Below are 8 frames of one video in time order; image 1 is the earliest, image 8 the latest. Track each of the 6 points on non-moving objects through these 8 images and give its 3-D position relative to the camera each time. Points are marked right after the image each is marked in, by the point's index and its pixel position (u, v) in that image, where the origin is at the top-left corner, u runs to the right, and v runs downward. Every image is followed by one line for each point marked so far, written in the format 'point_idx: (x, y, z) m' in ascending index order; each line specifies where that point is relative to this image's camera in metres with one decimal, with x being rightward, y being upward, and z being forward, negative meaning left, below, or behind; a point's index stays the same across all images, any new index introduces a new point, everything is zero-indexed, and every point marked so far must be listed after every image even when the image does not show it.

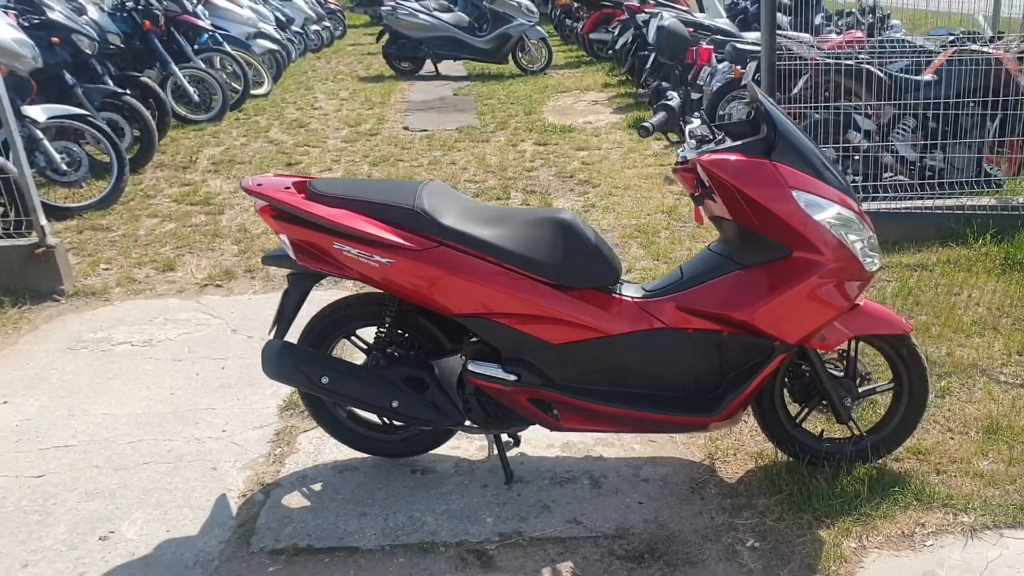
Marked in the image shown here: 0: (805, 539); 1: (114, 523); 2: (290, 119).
0: (+0.9, -0.7, +3.0) m
1: (-1.1, -0.7, +3.0) m
2: (-2.0, +1.5, +9.3) m
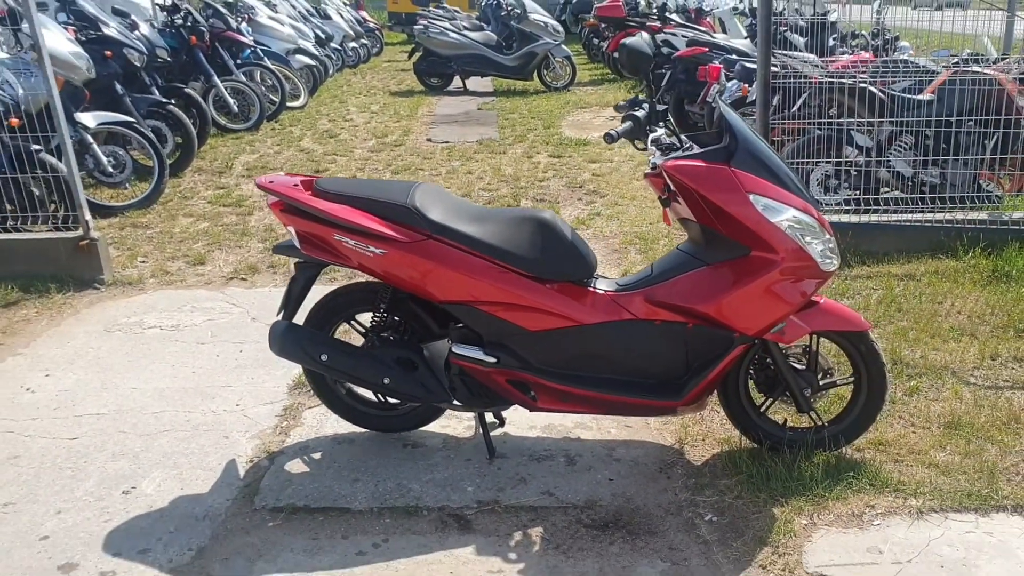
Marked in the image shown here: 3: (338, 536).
0: (+0.8, -0.7, +3.3) m
1: (-1.2, -0.6, +3.3) m
2: (-1.8, +1.5, +9.7) m
3: (-0.5, -0.8, +3.1) m
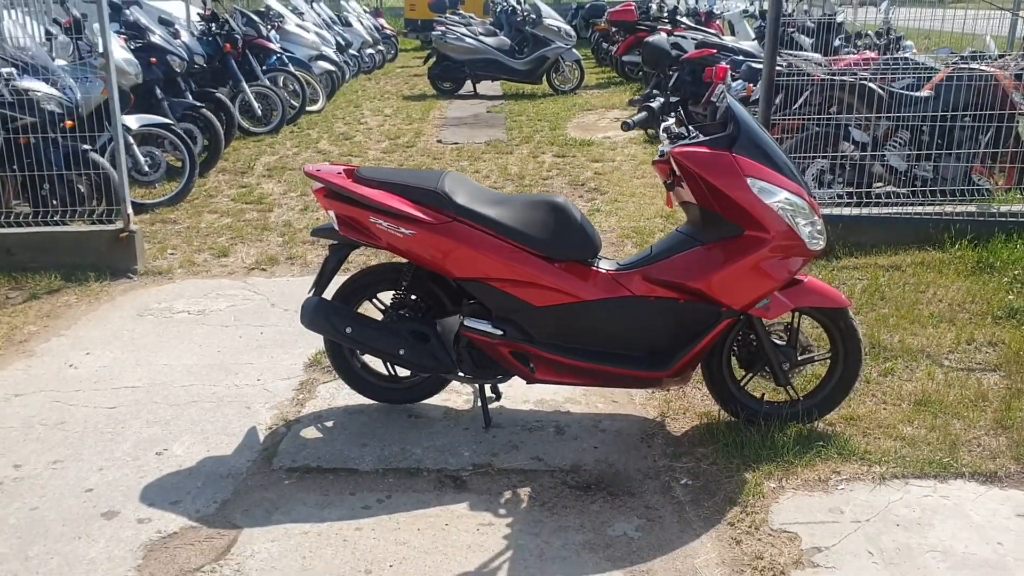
0: (+0.8, -0.7, +3.6) m
1: (-1.3, -0.6, +3.7) m
2: (-1.7, +1.5, +10.1) m
3: (-0.6, -0.7, +3.5) m
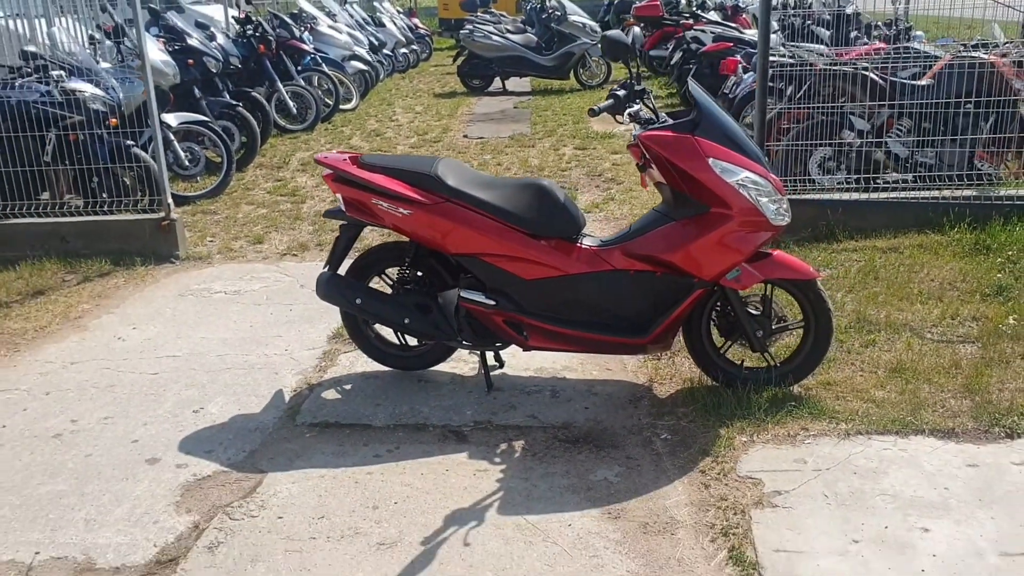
0: (+0.8, -0.6, +4.0) m
1: (-1.3, -0.5, +4.2) m
2: (-1.5, +1.7, +10.5) m
3: (-0.6, -0.6, +3.9) m
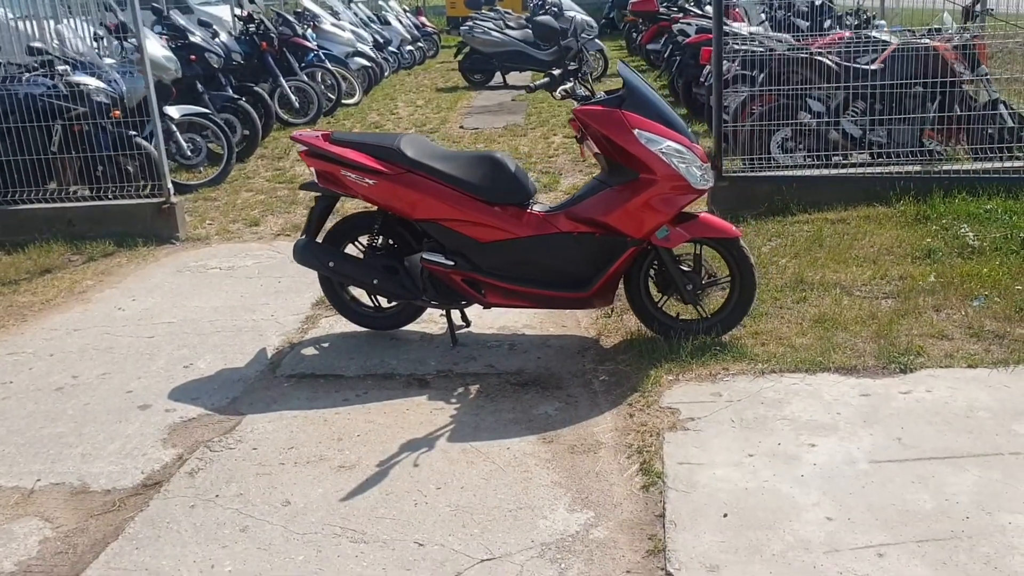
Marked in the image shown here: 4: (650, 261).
0: (+0.6, -0.4, +4.4) m
1: (-1.4, -0.3, +4.6) m
2: (-1.5, +1.8, +11.0) m
3: (-0.8, -0.4, +4.4) m
4: (+0.6, +0.1, +4.6) m
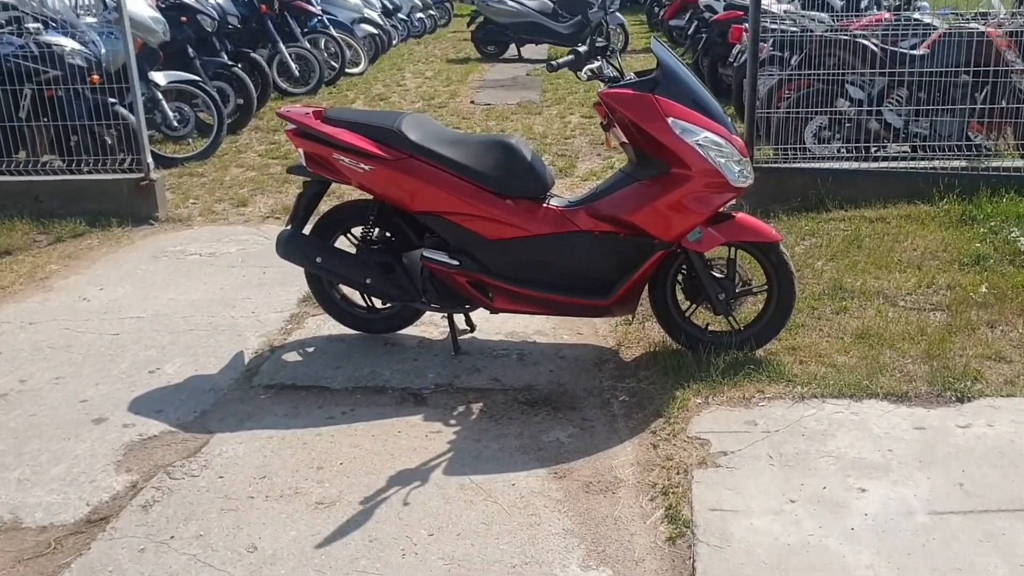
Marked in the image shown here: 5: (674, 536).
0: (+0.6, -0.4, +3.8) m
1: (-1.4, -0.3, +4.1) m
2: (-1.4, +2.0, +10.5) m
3: (-0.7, -0.4, +3.9) m
4: (+0.7, +0.1, +4.1) m
5: (+0.5, -0.7, +3.0) m
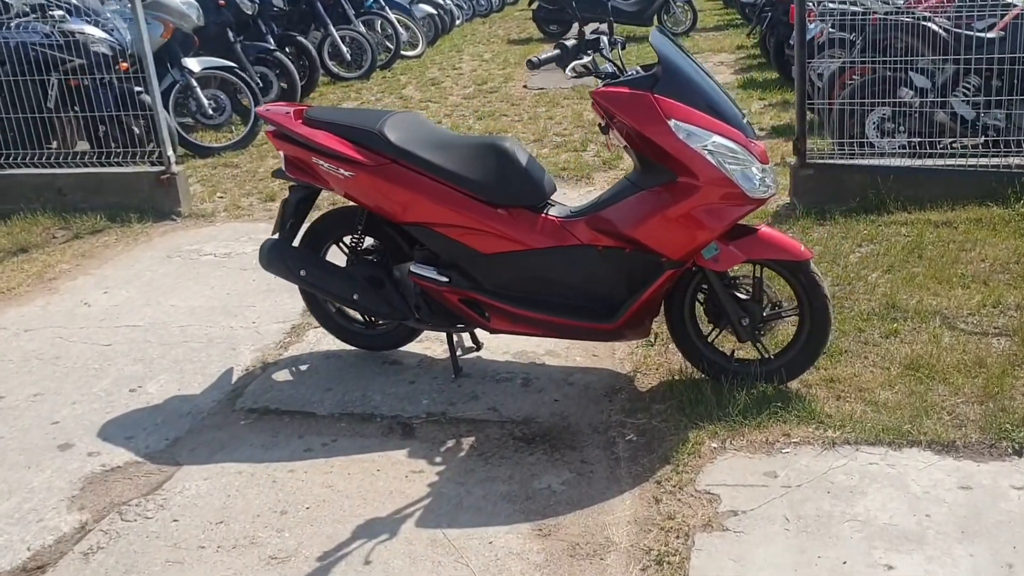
0: (+0.6, -0.5, +3.4) m
1: (-1.4, -0.4, +3.9) m
2: (-0.8, +2.1, +10.1) m
3: (-0.8, -0.5, +3.5) m
4: (+0.7, 0.0, +3.6) m
5: (+0.4, -0.8, +2.6) m
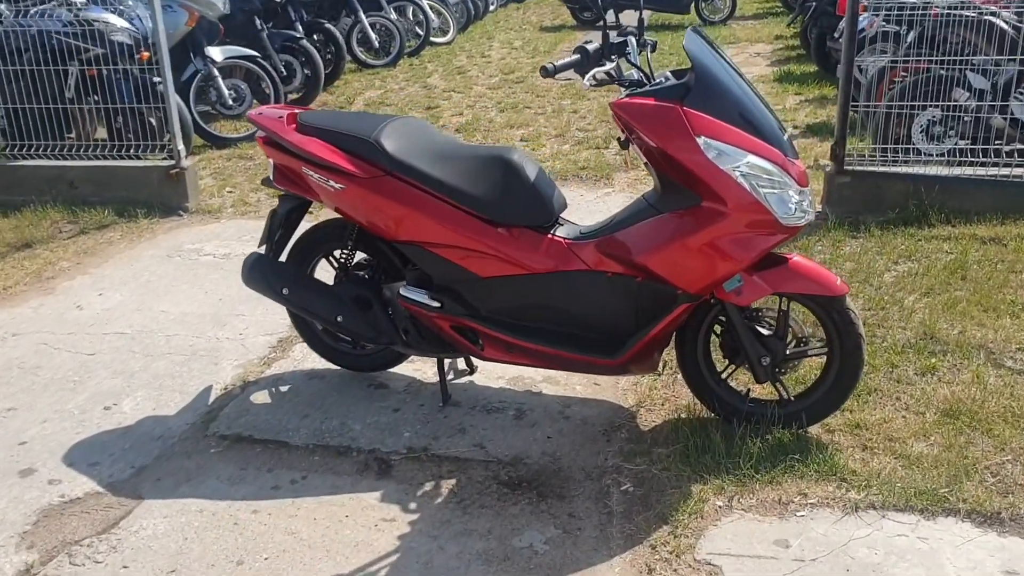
0: (+0.5, -0.6, +3.1) m
1: (-1.4, -0.4, +3.6) m
2: (-0.5, +2.2, +9.8) m
3: (-0.8, -0.6, +3.3) m
4: (+0.7, -0.1, +3.3) m
5: (+0.3, -1.0, +2.3) m
